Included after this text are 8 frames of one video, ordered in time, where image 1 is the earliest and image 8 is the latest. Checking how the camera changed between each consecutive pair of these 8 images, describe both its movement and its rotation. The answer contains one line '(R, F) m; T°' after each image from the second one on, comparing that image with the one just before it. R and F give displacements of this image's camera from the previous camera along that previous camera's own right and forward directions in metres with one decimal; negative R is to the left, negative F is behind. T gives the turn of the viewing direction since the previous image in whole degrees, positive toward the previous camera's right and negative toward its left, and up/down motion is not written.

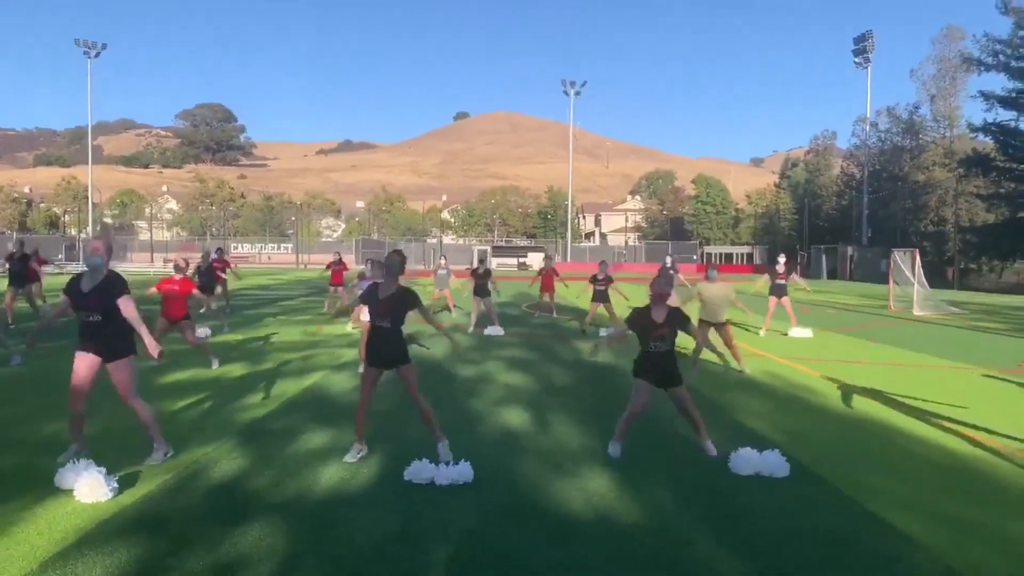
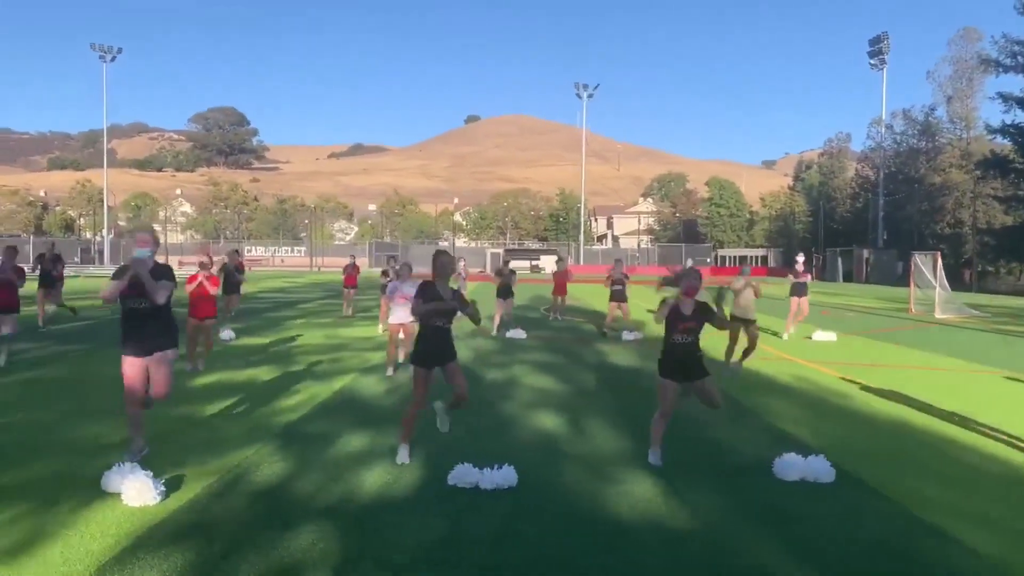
(-0.3, 0.0) m; -1°
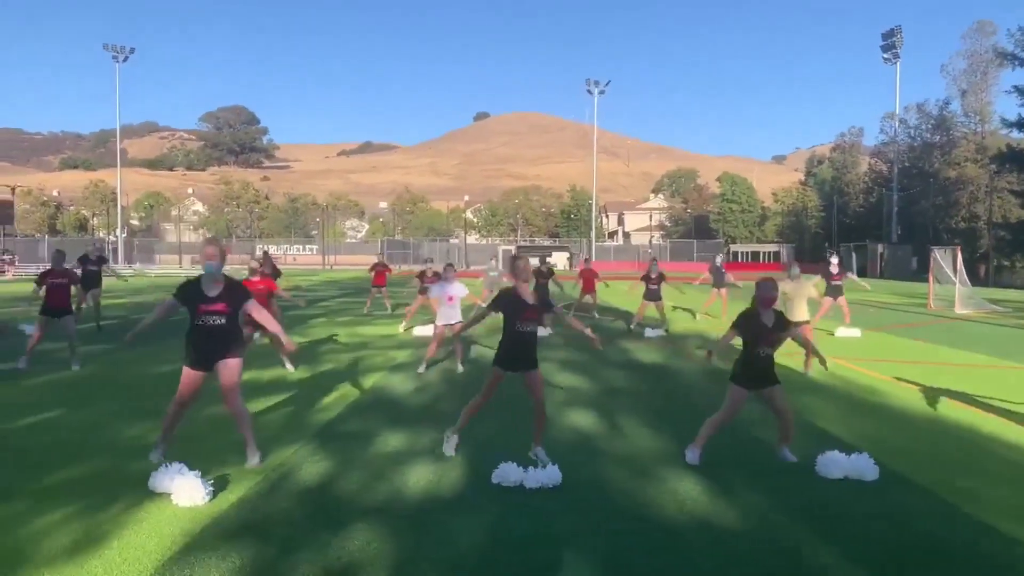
(-0.3, 0.0) m; -1°
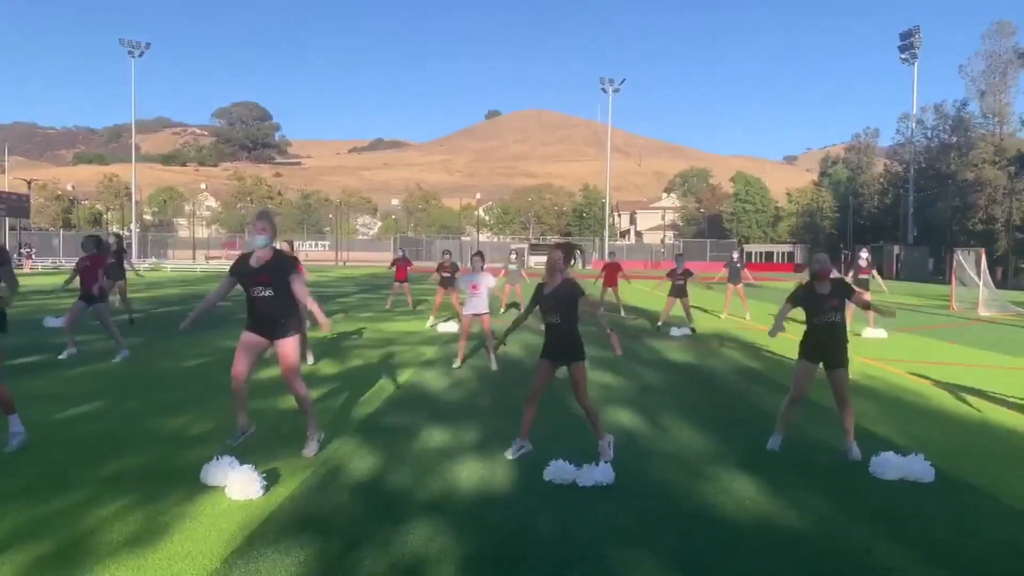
(-0.4, +0.1) m; -1°
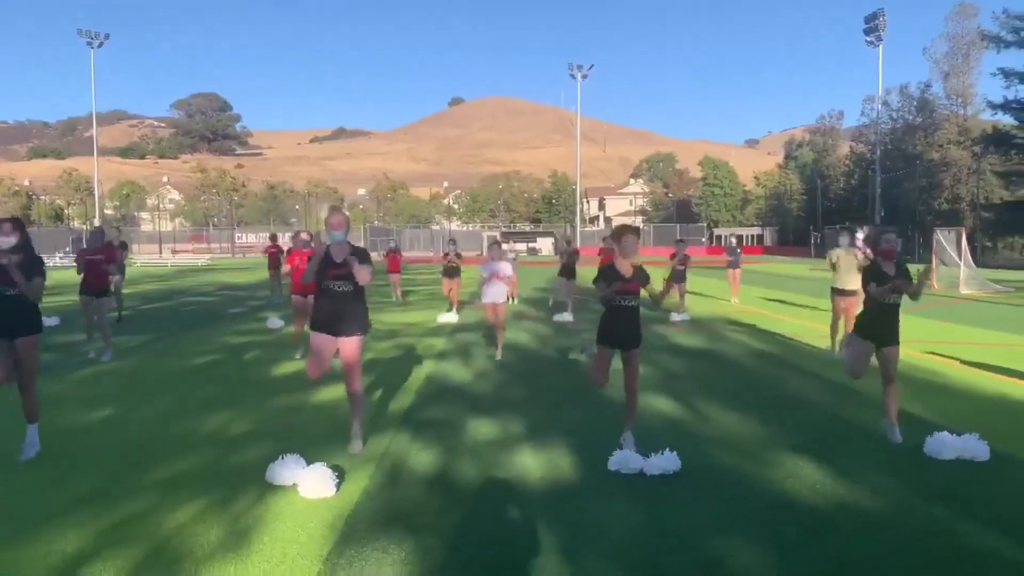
(-0.8, +0.1) m; +2°
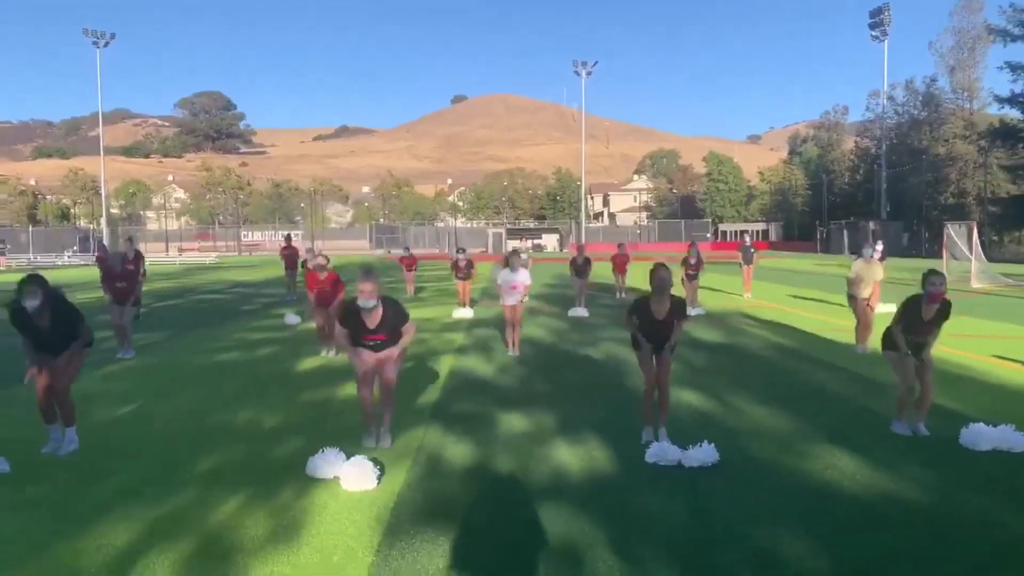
(-0.3, 0.0) m; 0°
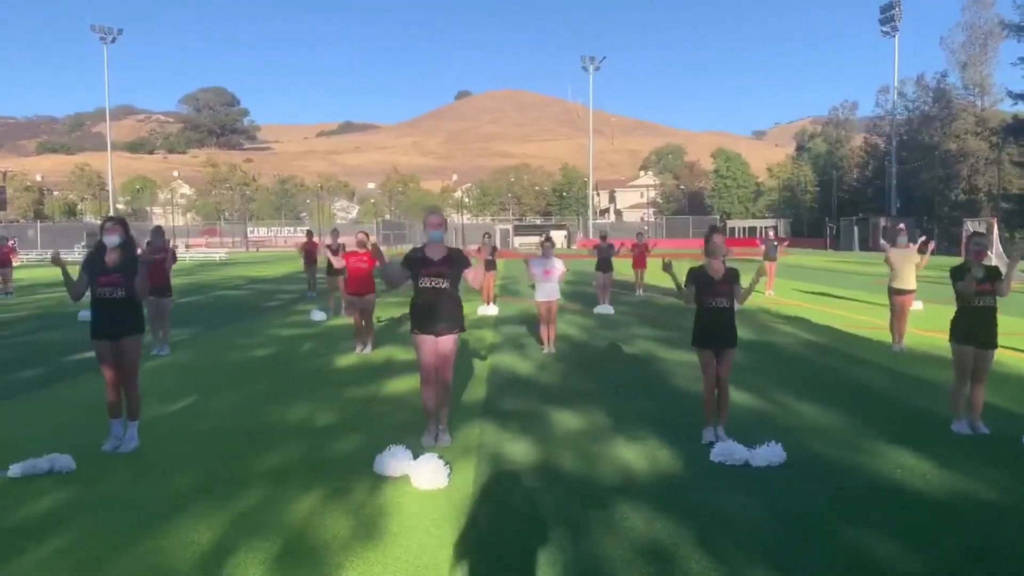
(-0.5, 0.0) m; 0°
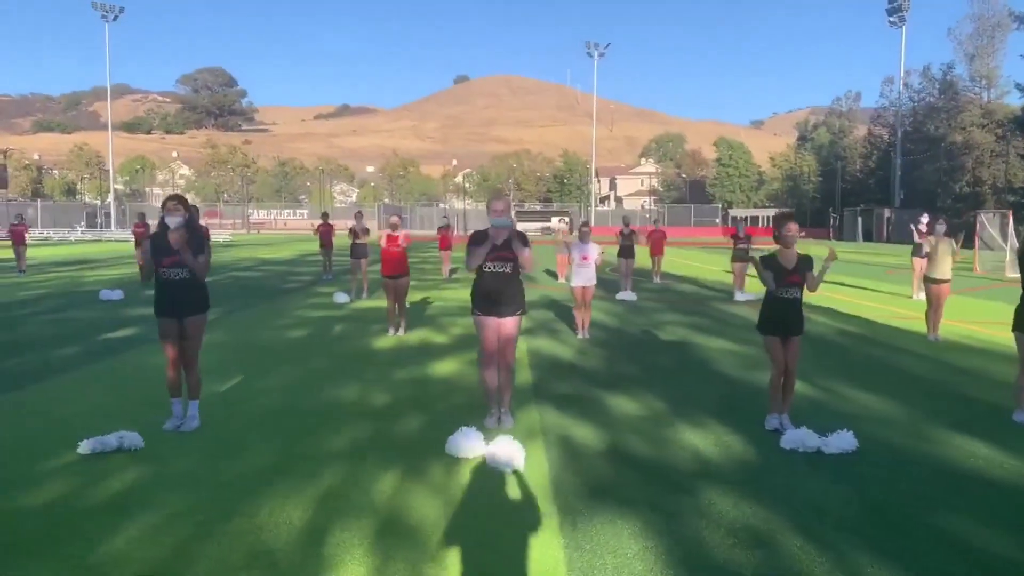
(-0.6, +0.1) m; 0°
